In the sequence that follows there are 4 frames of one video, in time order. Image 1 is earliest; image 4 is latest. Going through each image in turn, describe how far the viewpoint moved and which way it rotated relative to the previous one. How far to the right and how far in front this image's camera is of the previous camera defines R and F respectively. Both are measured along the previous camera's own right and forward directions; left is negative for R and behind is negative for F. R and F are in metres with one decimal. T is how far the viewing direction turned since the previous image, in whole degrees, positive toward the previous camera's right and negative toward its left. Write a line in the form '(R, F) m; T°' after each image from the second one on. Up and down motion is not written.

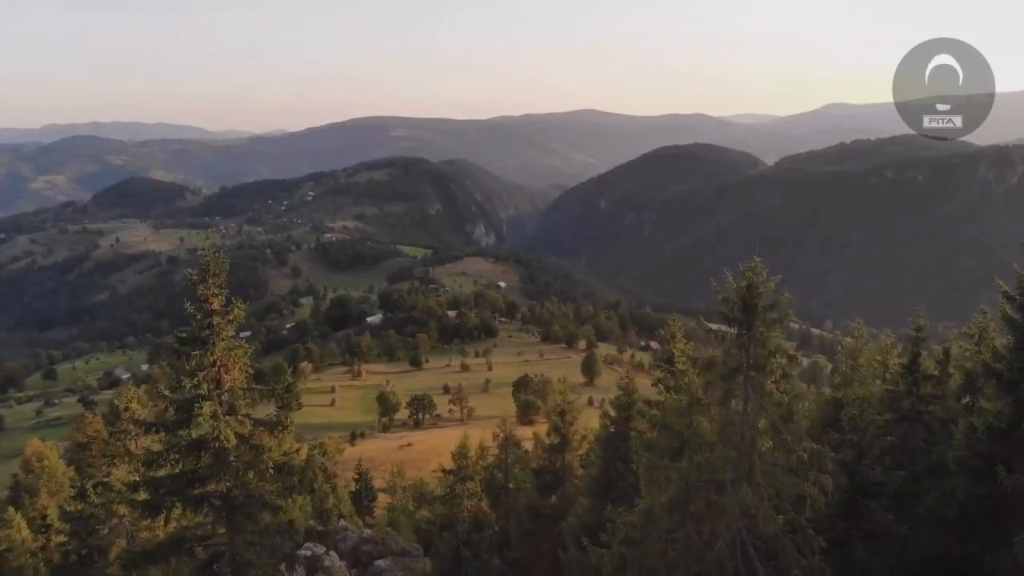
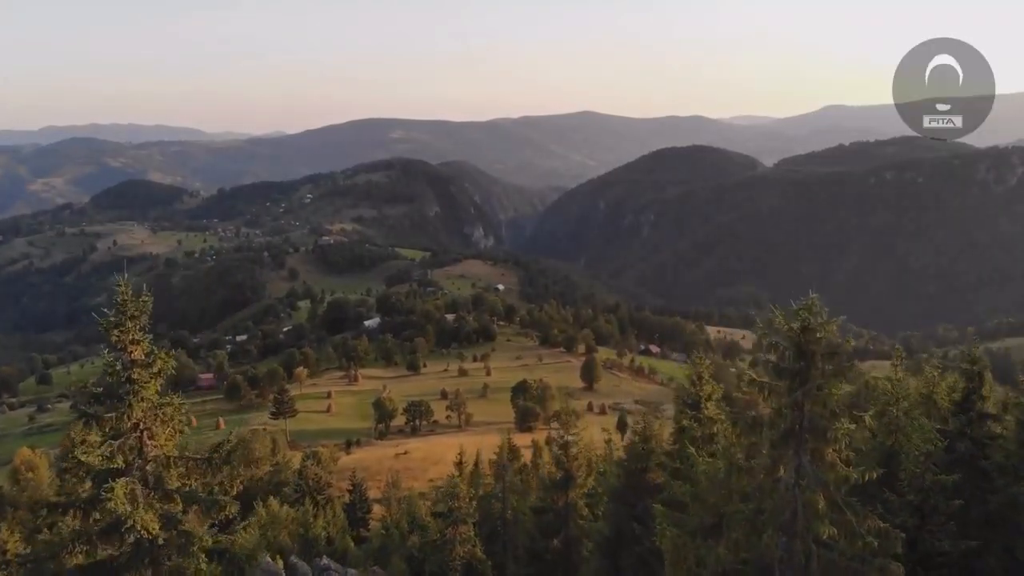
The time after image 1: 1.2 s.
(0.0, +0.8) m; 0°
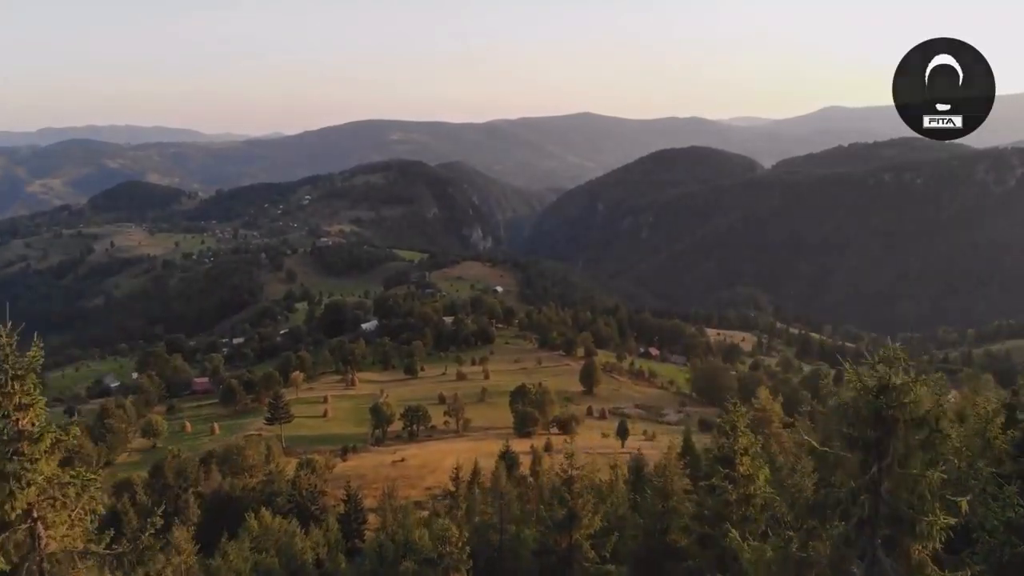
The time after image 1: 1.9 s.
(0.0, +0.7) m; 0°
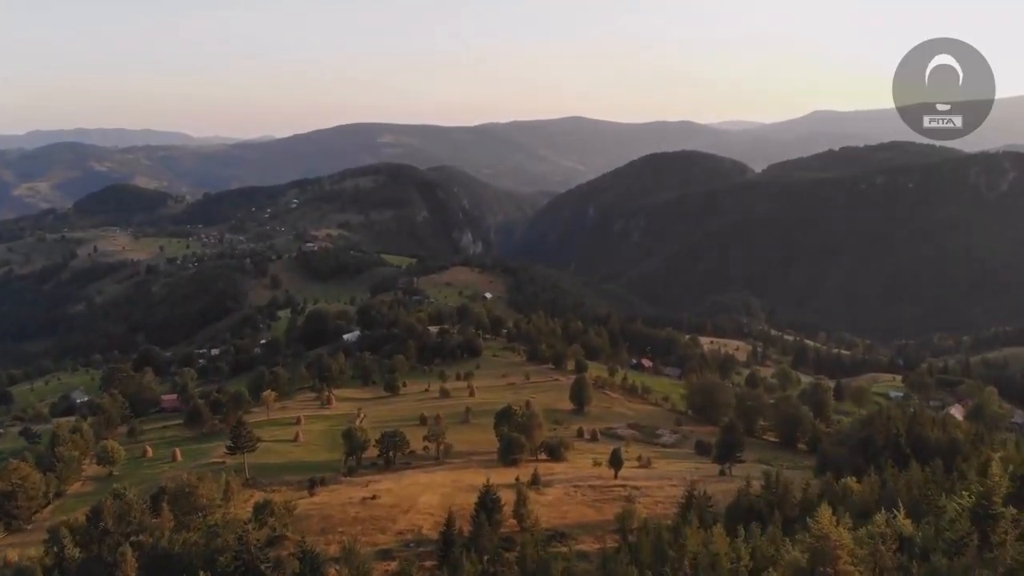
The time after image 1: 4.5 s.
(+0.5, +3.8) m; +1°
